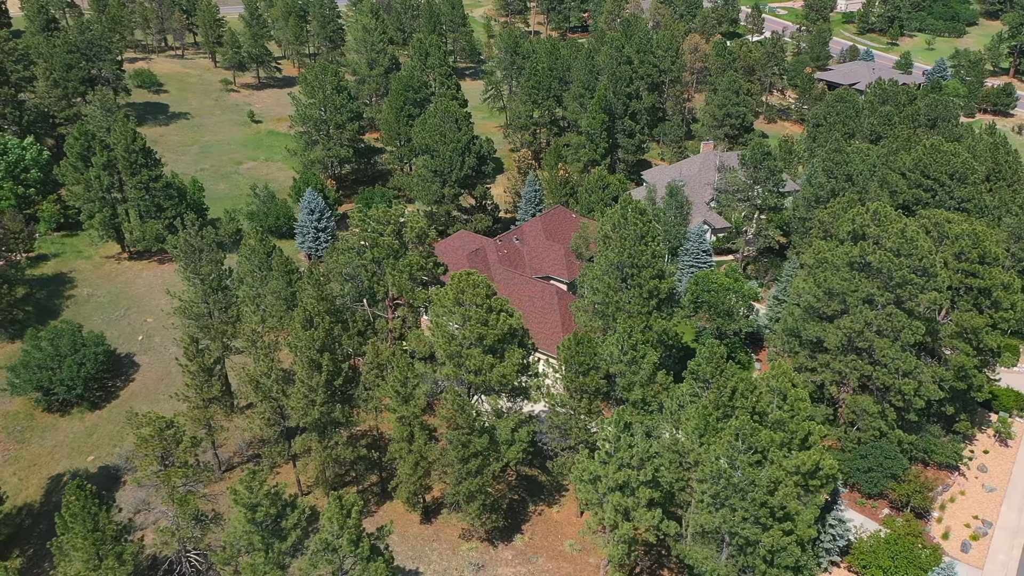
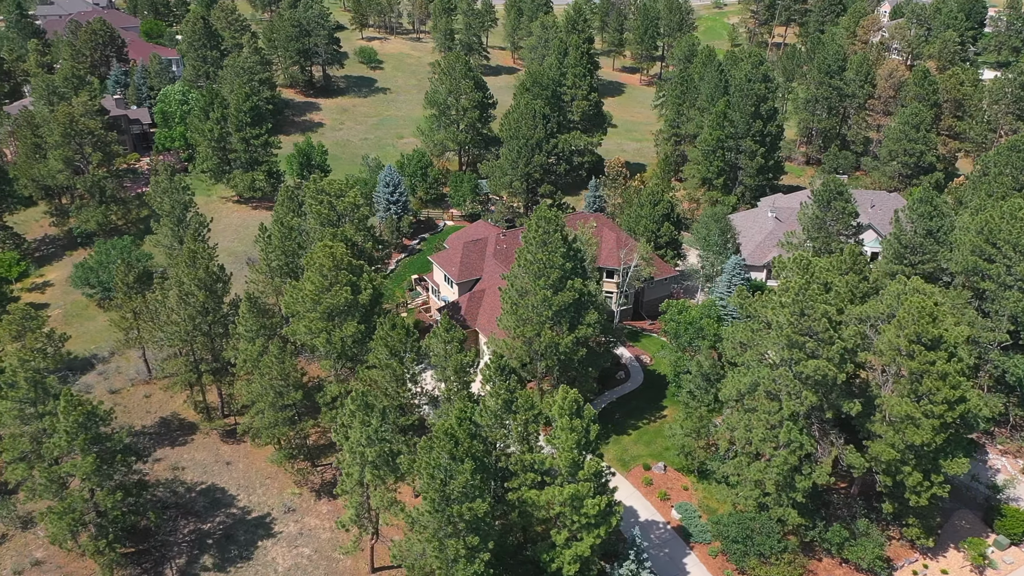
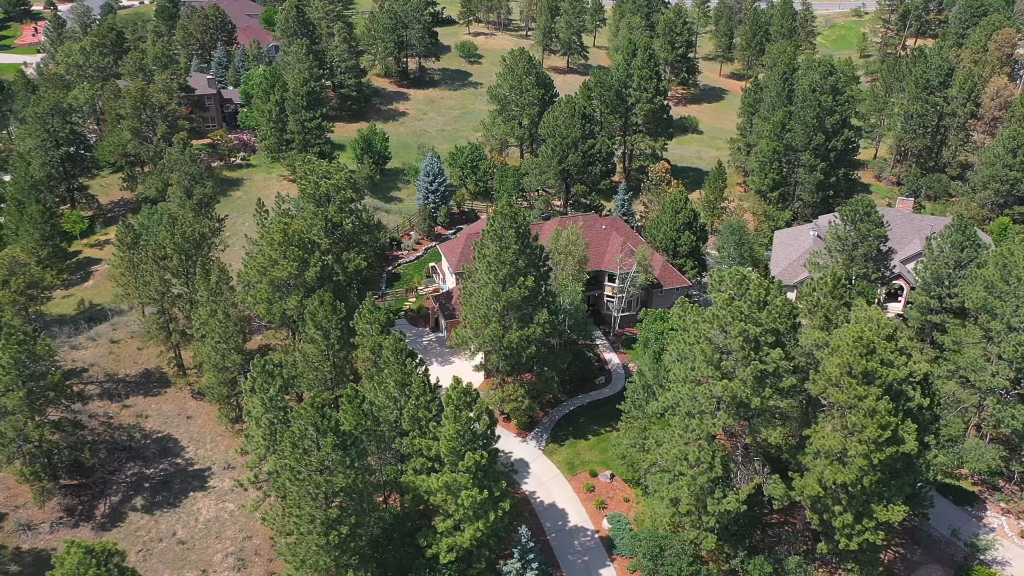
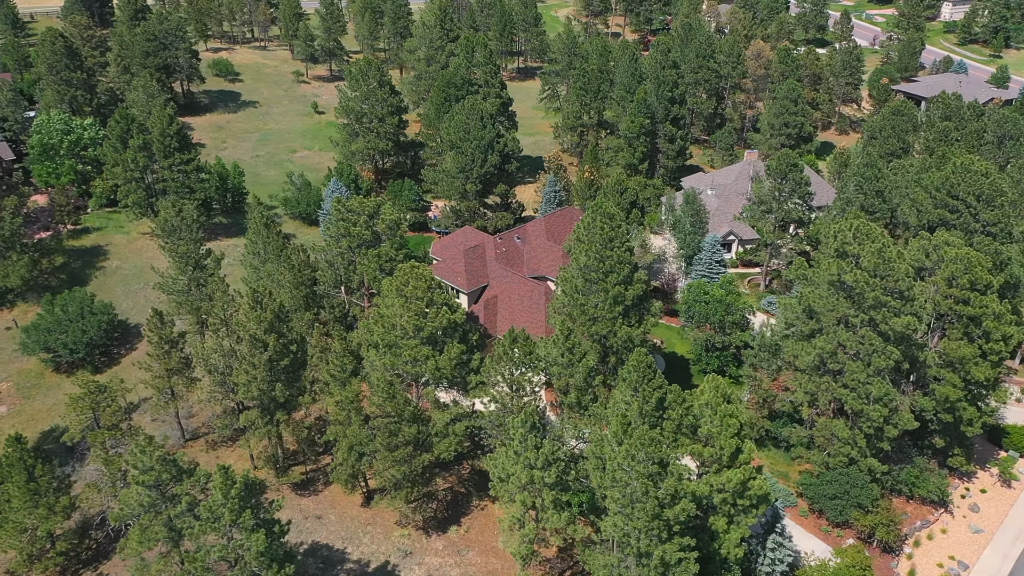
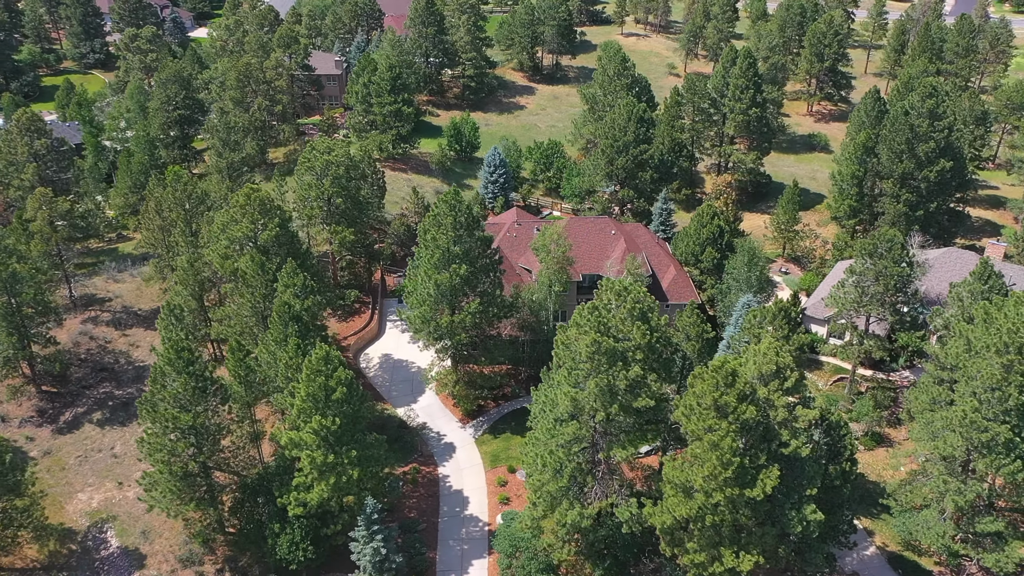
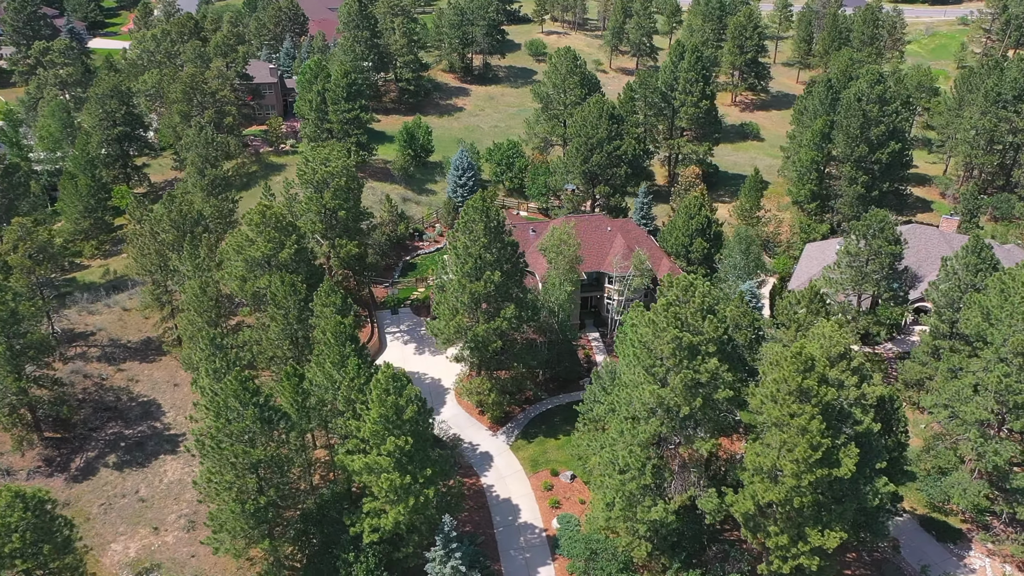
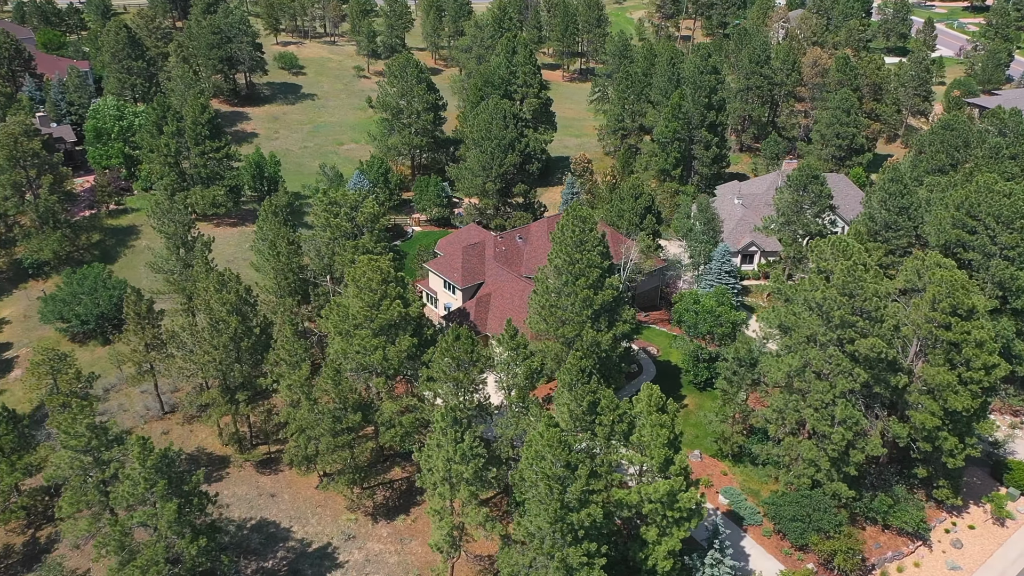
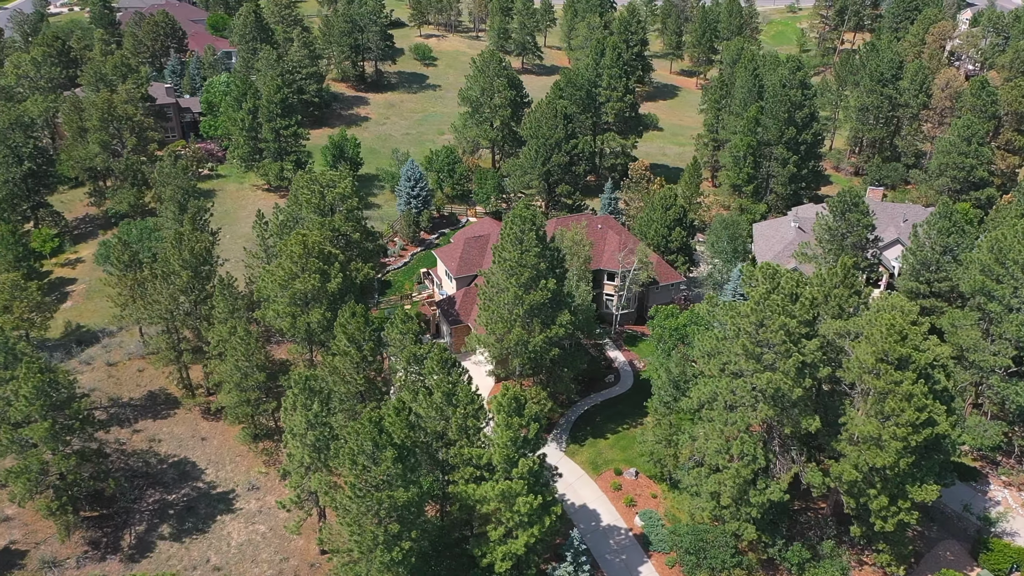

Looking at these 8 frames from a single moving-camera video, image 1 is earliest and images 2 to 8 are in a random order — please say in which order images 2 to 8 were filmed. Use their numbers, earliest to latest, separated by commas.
4, 7, 2, 8, 3, 6, 5
